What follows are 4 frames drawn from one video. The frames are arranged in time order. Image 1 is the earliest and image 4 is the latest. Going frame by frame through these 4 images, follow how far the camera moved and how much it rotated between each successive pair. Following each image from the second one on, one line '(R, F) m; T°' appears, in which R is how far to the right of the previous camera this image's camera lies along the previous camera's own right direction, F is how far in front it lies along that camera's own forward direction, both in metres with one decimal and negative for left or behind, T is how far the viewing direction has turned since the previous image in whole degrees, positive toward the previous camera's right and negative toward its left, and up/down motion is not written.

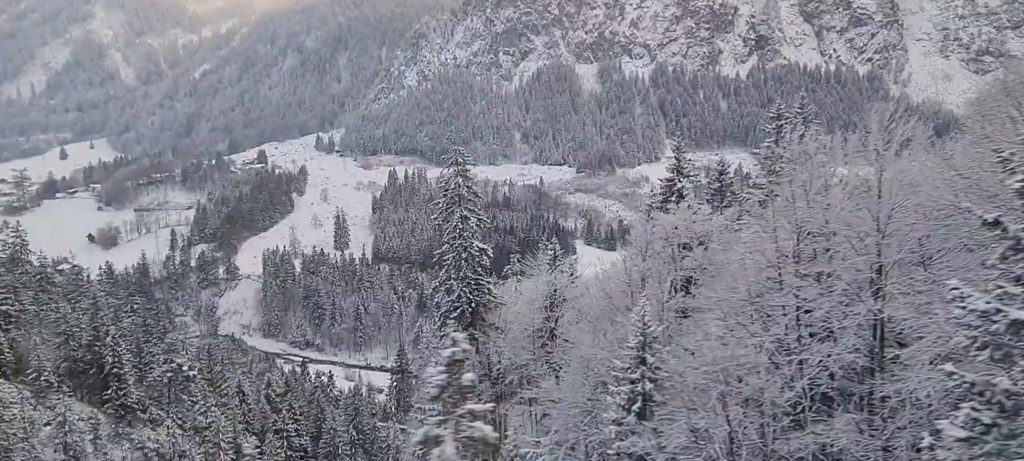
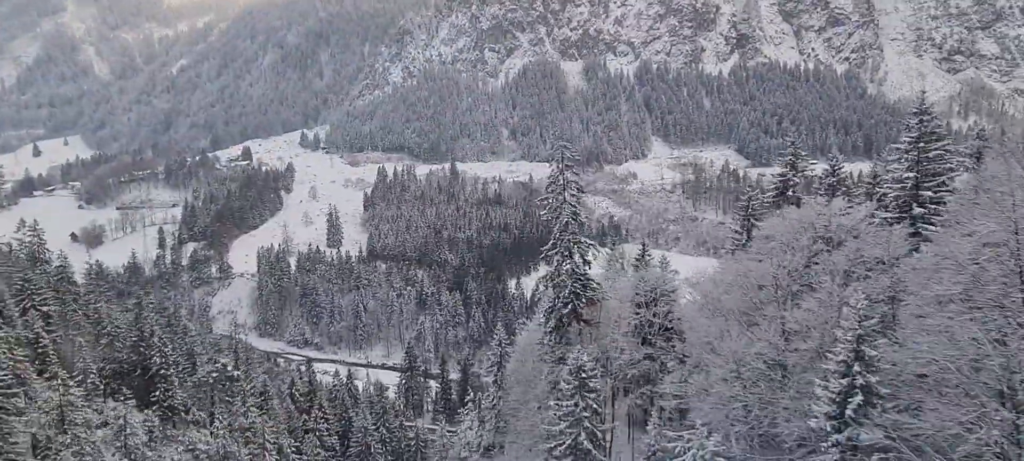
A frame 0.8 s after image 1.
(-3.3, 0.0) m; +2°
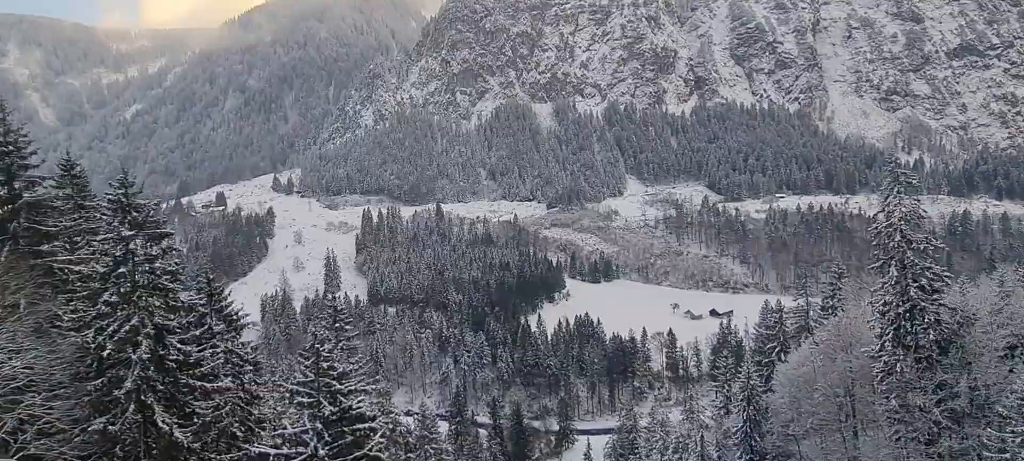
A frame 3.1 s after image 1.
(-10.2, +1.1) m; +6°
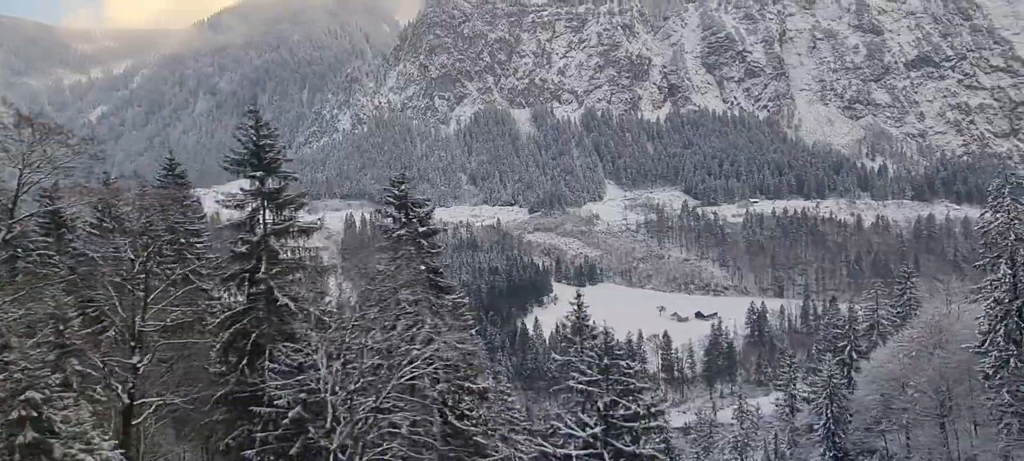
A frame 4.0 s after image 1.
(-4.5, 0.0) m; +4°
